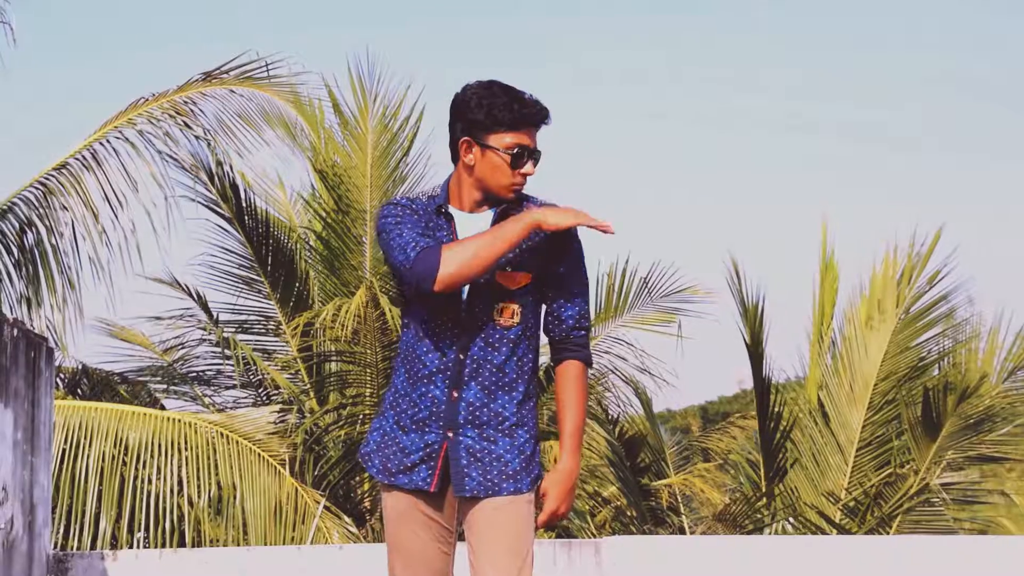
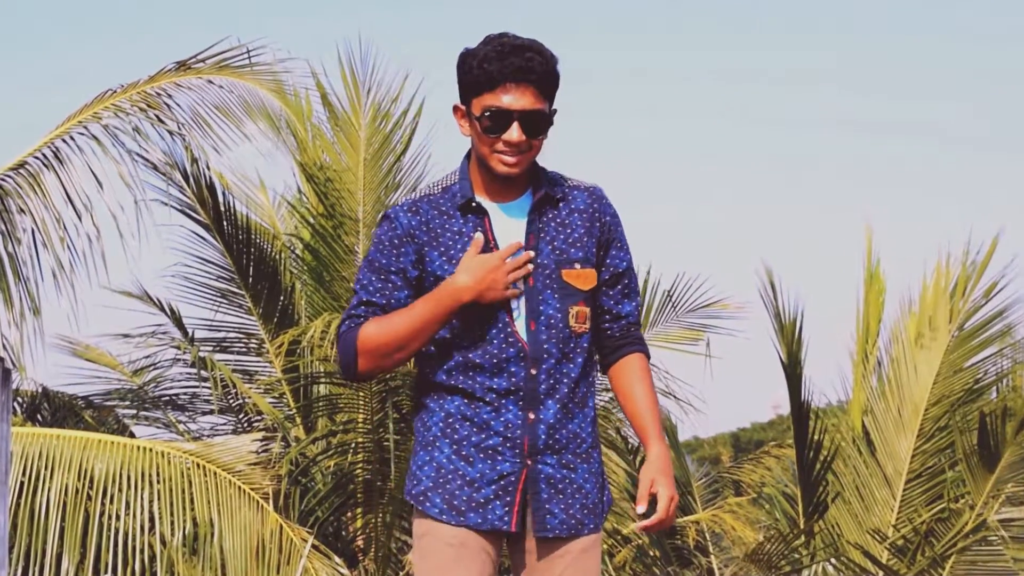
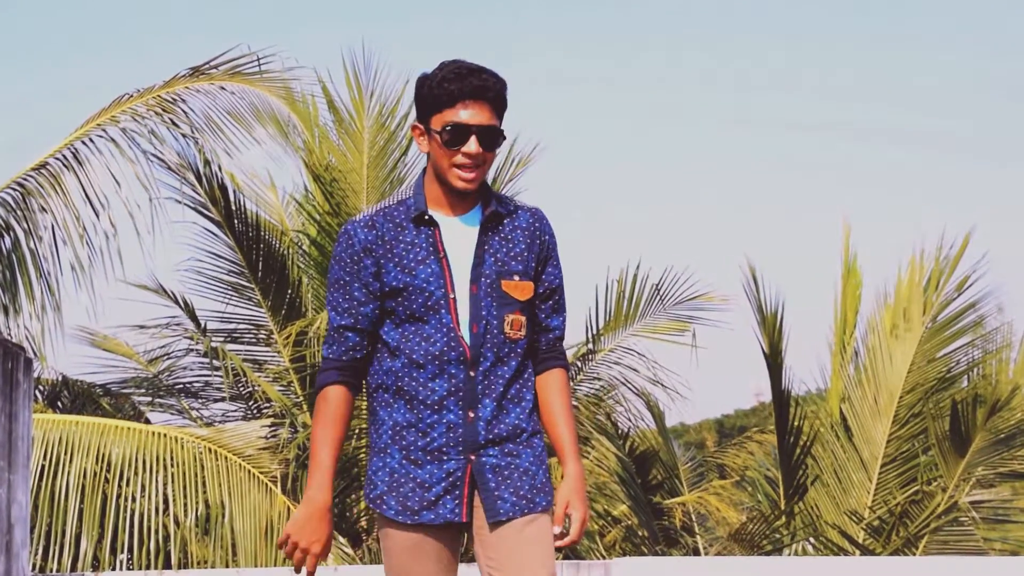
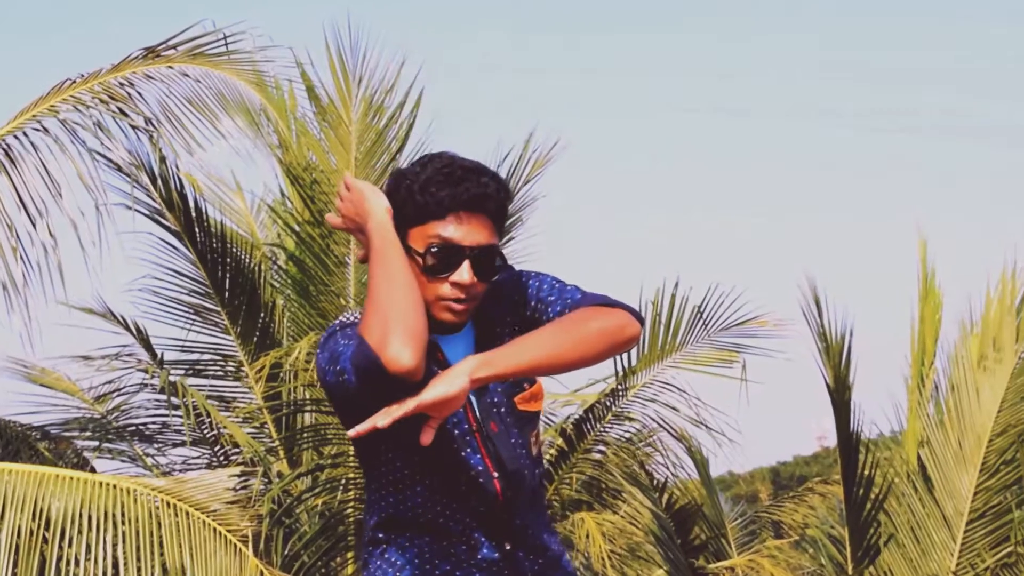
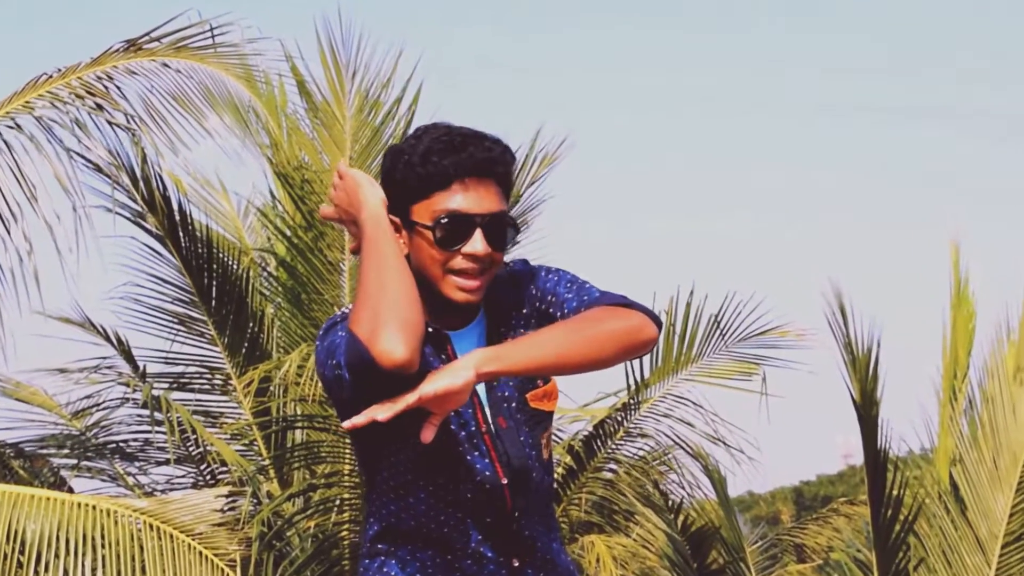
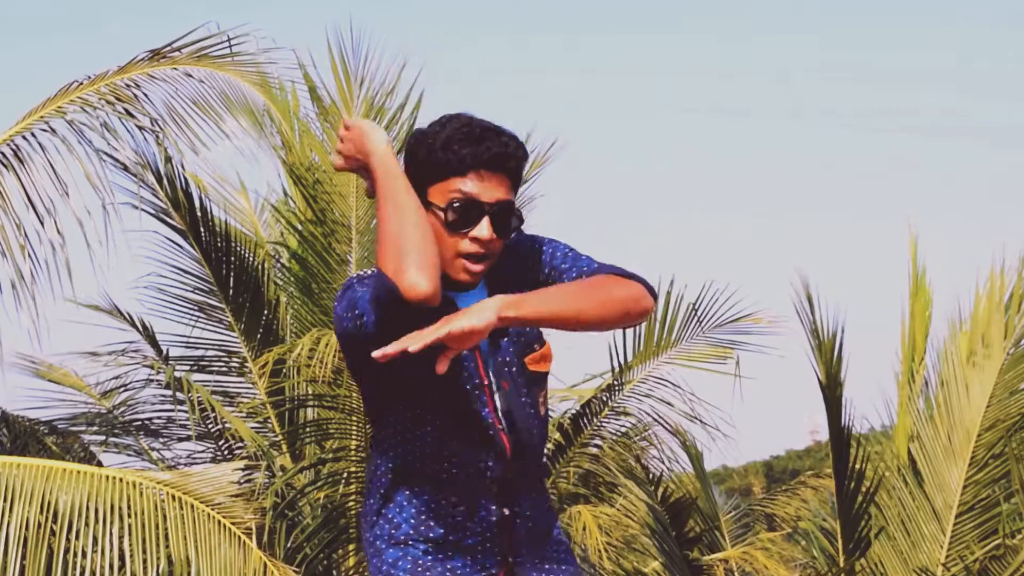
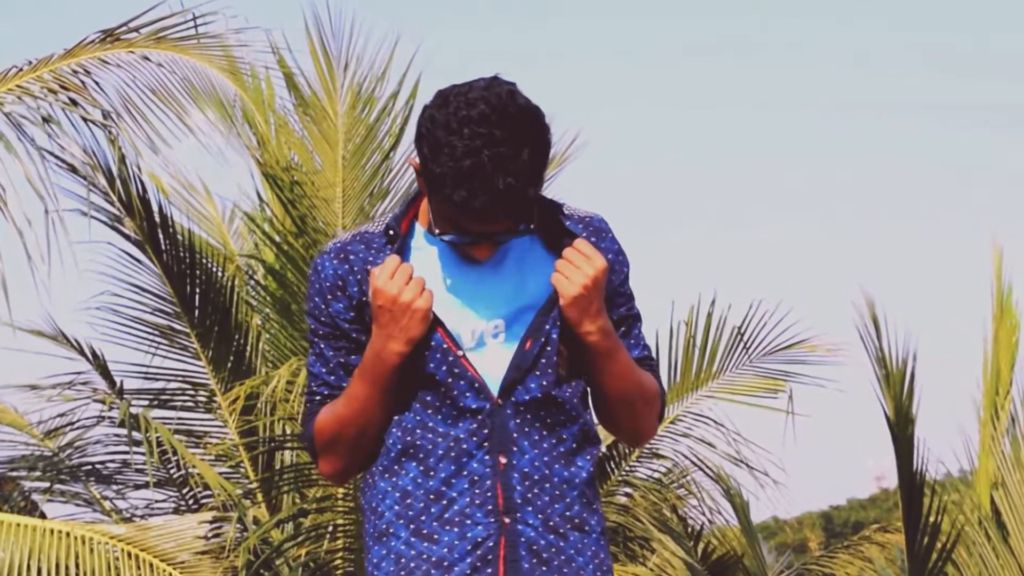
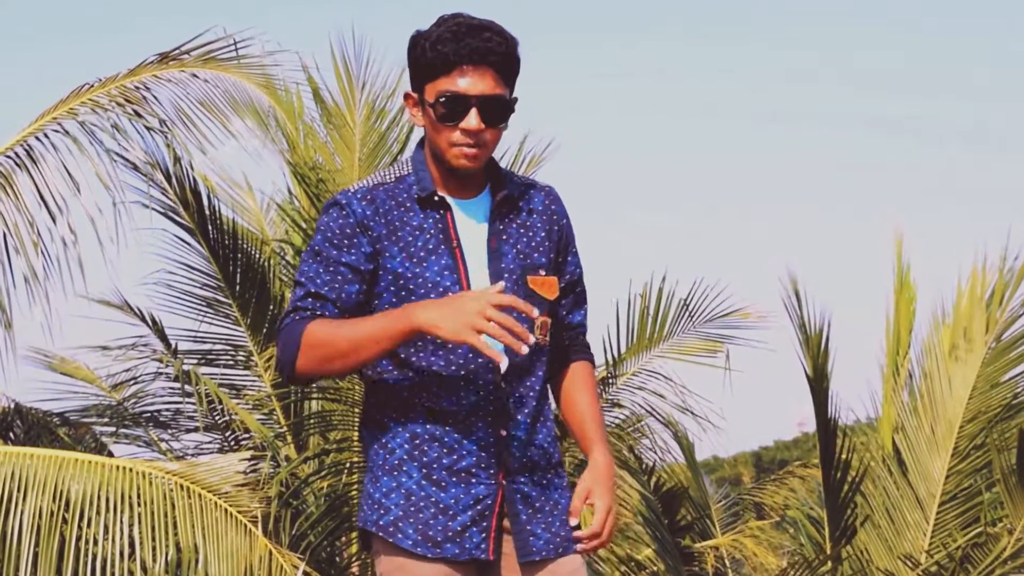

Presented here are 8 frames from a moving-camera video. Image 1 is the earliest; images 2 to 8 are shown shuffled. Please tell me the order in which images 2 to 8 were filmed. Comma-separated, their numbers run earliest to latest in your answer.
3, 2, 8, 6, 4, 5, 7
